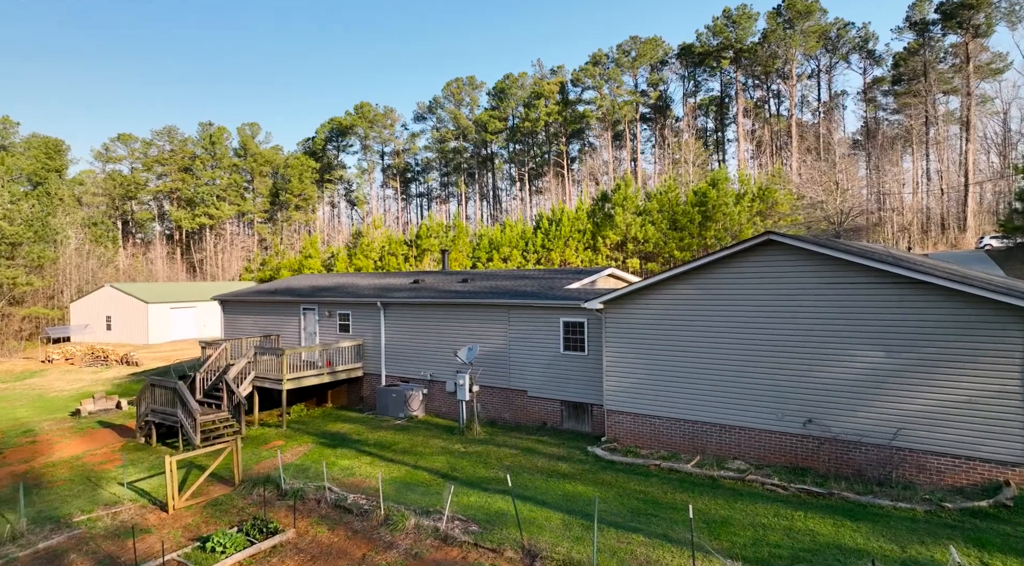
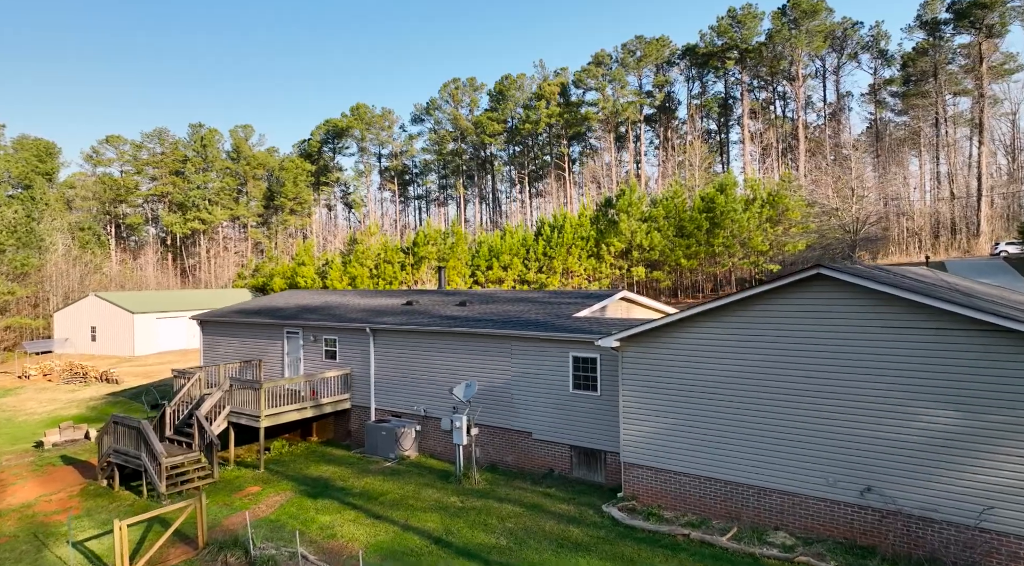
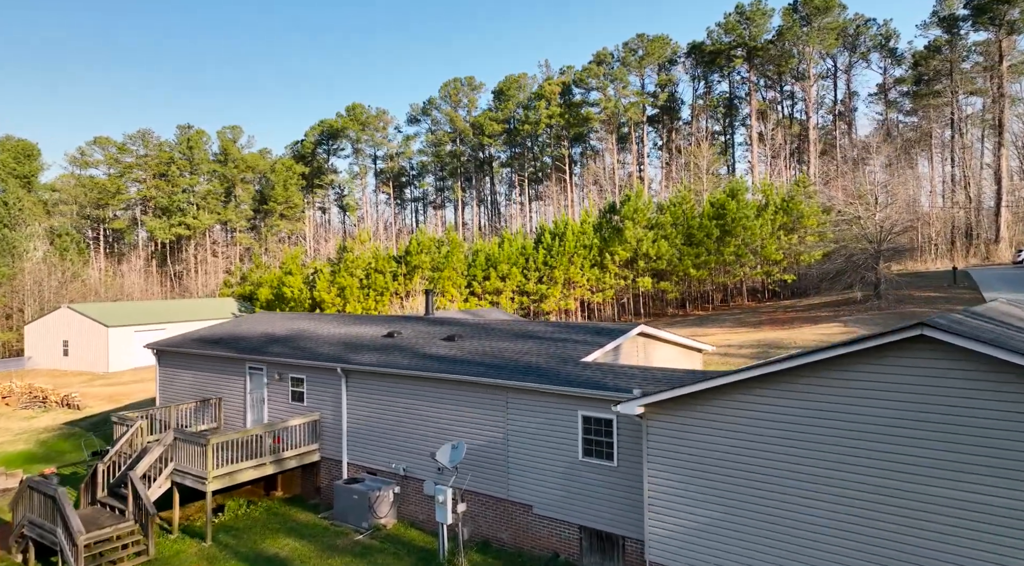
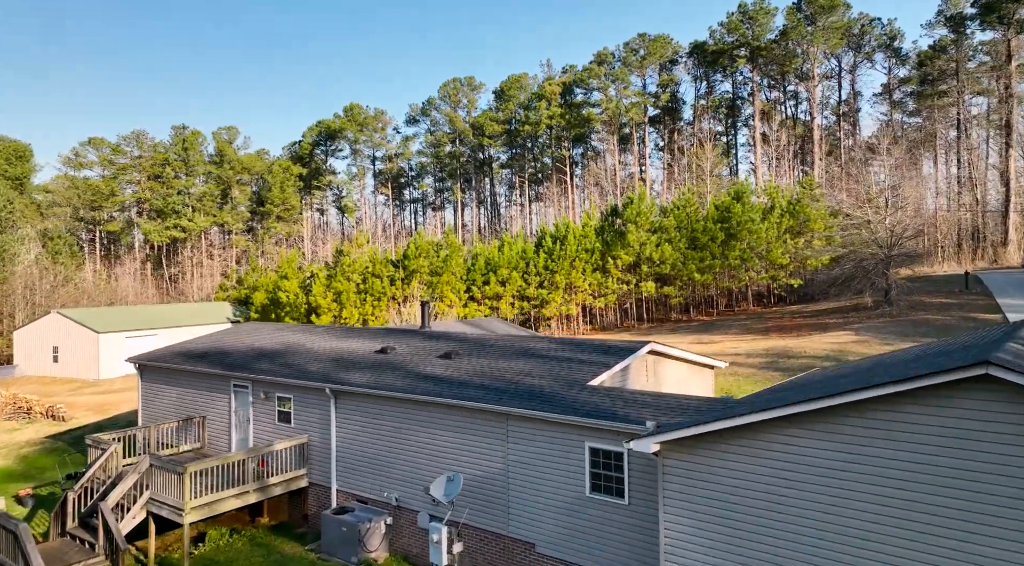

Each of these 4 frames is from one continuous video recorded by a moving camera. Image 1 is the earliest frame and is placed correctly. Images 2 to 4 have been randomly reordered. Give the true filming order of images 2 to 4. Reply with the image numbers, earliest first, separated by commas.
2, 3, 4
